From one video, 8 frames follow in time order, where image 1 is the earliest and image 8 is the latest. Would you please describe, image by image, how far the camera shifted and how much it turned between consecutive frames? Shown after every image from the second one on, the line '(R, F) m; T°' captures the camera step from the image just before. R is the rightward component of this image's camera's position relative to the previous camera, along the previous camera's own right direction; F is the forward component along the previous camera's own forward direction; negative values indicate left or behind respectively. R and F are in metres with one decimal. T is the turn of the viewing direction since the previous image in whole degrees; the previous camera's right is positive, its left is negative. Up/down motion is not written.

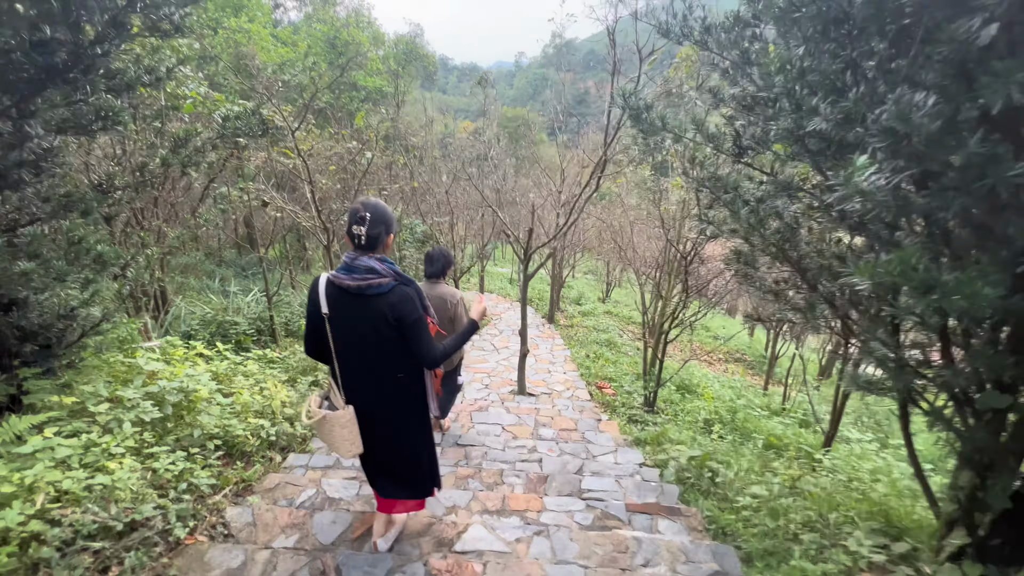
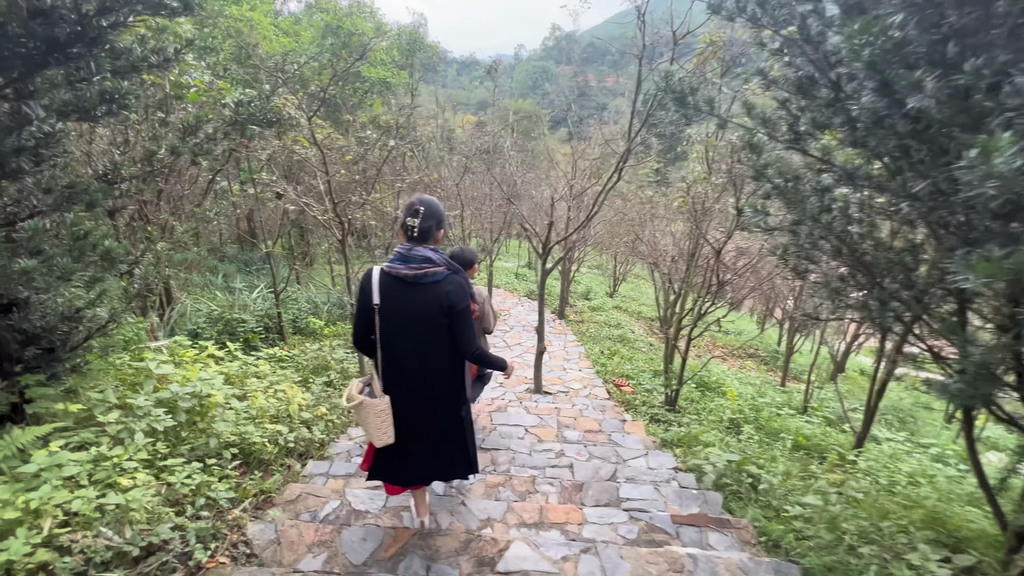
(-0.2, +0.2) m; 0°
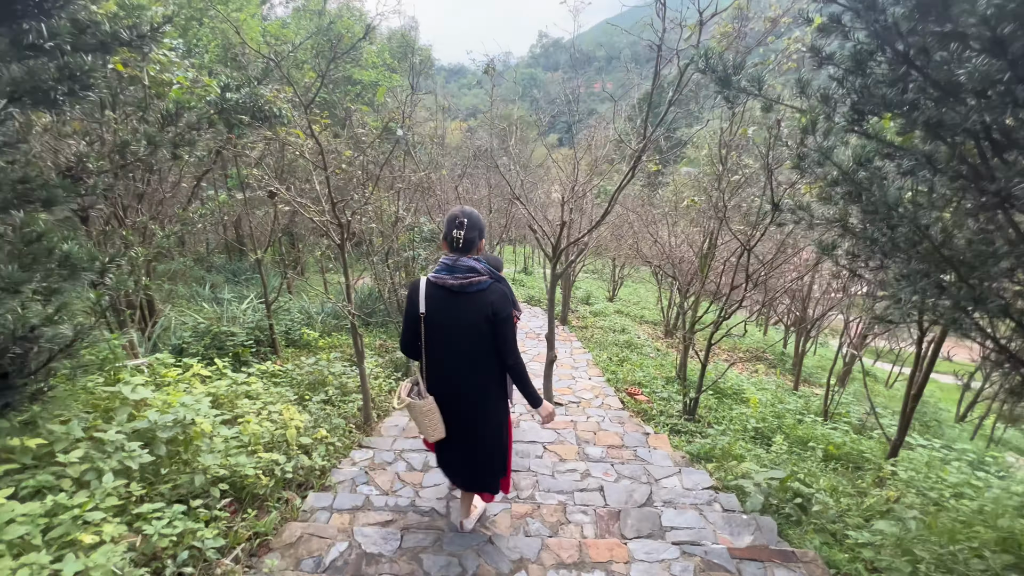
(-0.2, +0.3) m; +1°
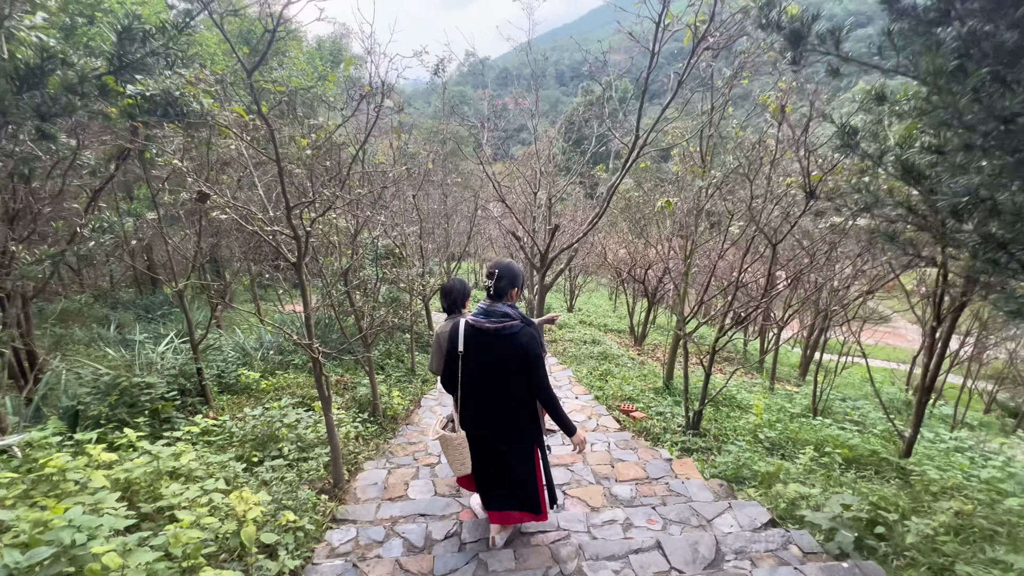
(-0.4, +0.6) m; +8°
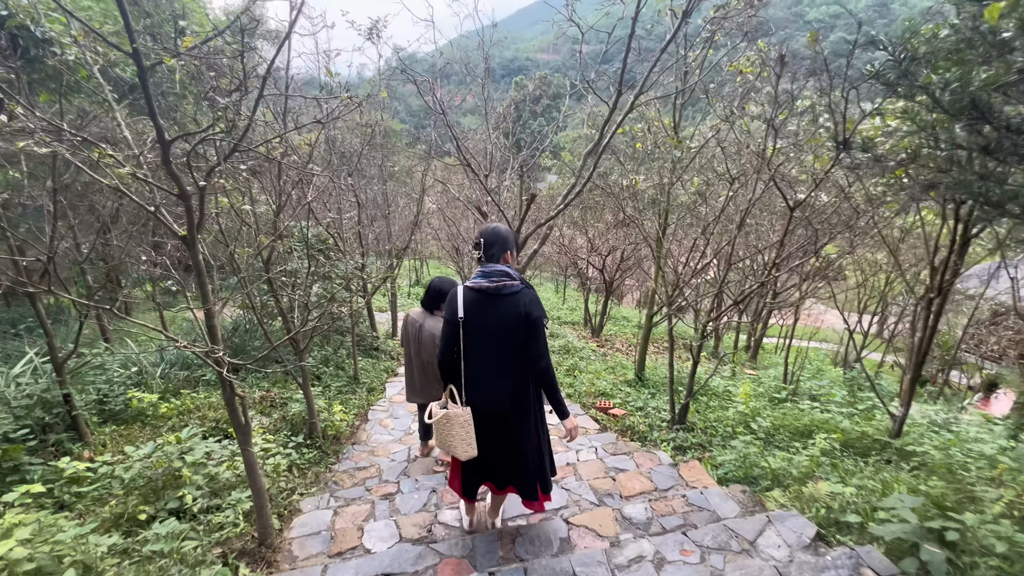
(-0.2, +0.7) m; +8°
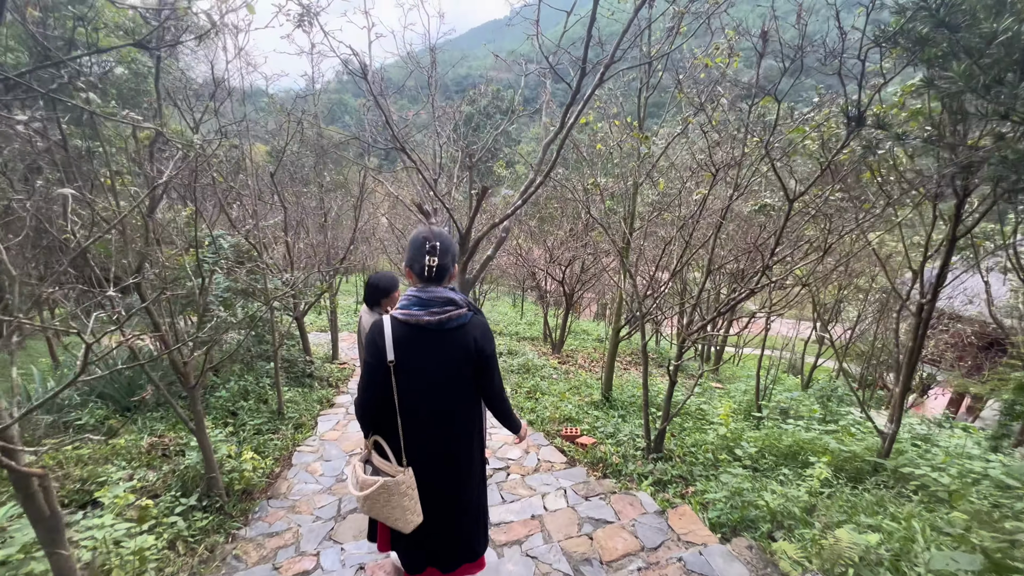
(0.0, +0.6) m; +5°
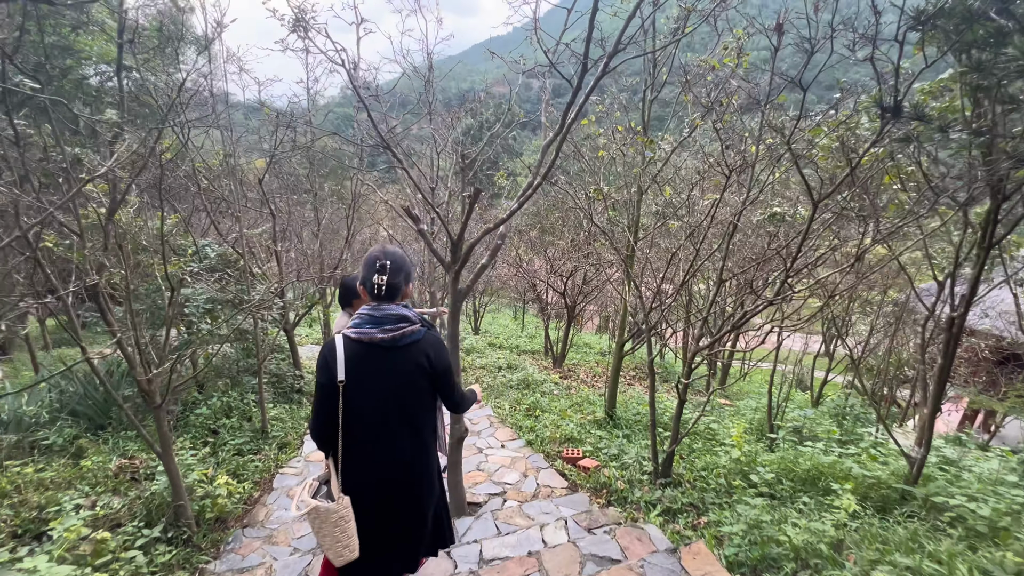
(0.0, +0.2) m; 0°
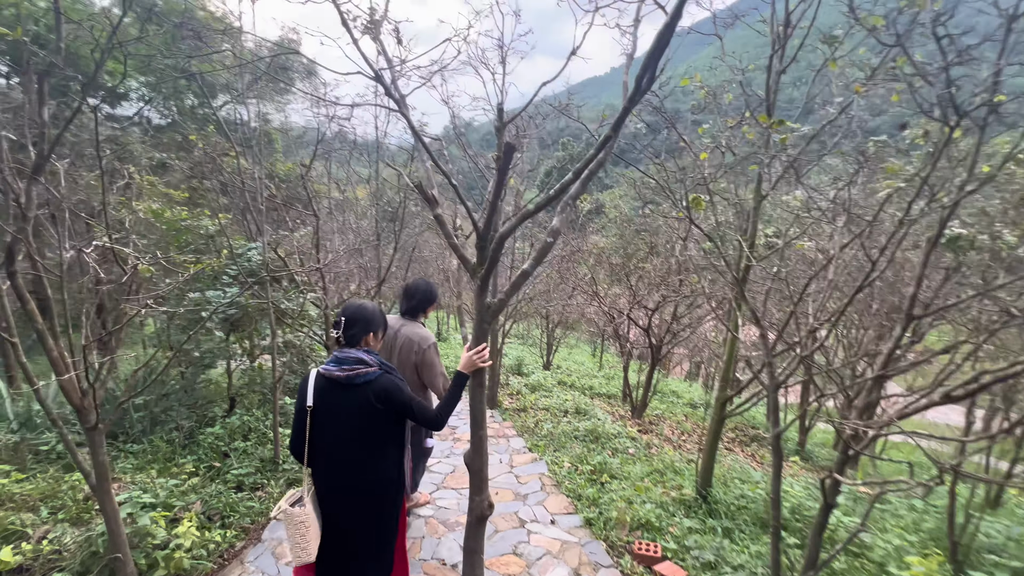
(+0.1, +0.9) m; -11°
